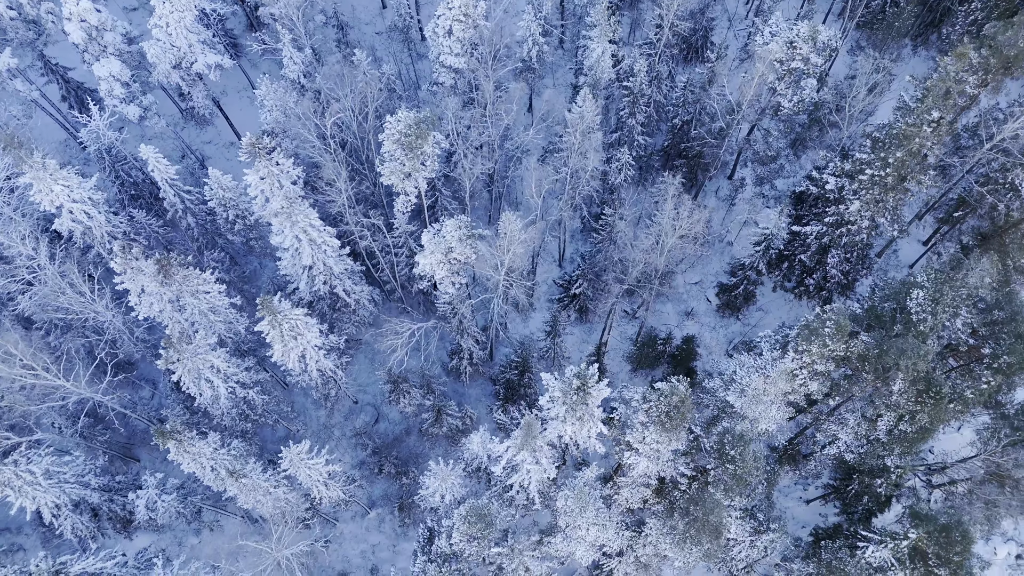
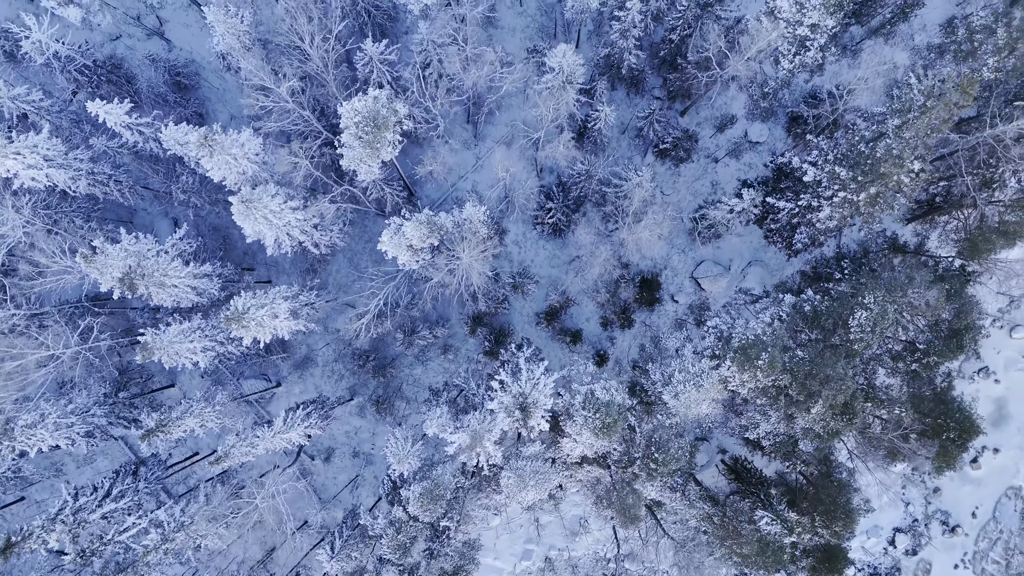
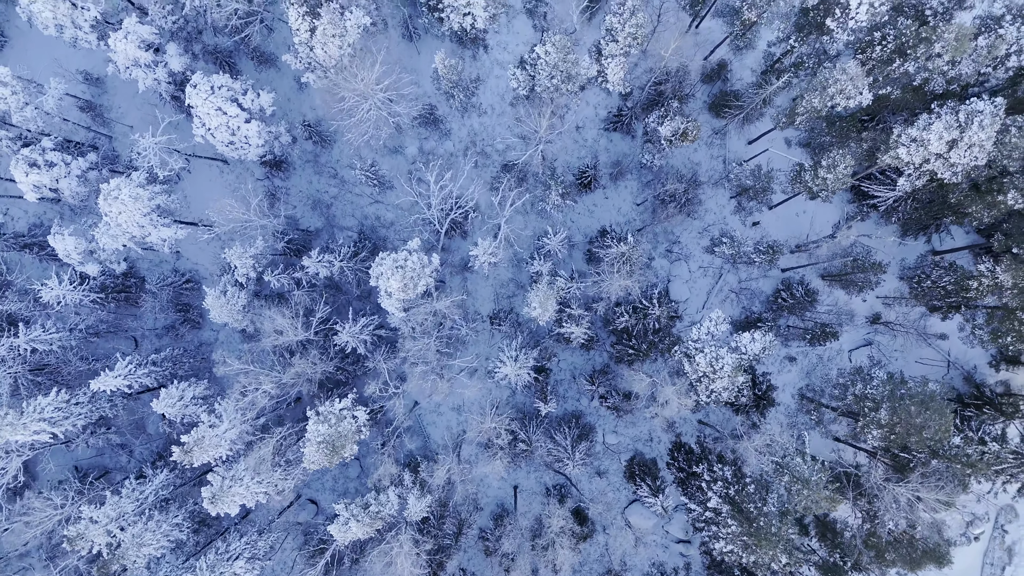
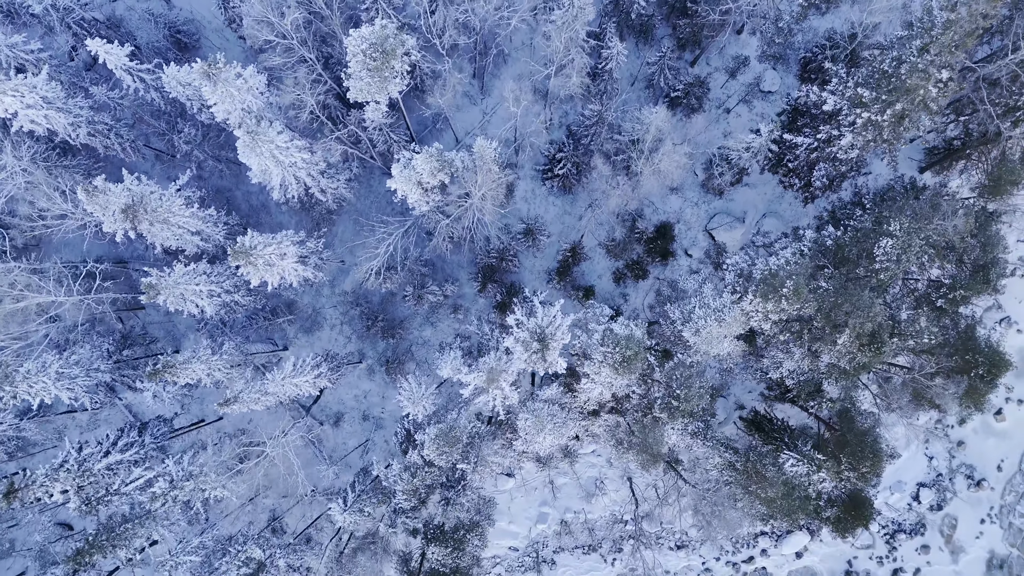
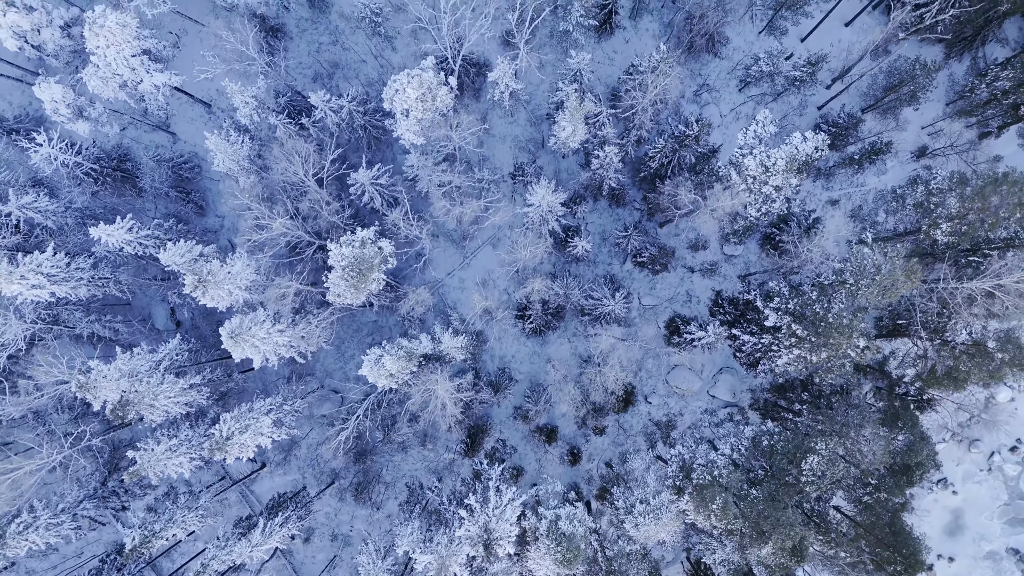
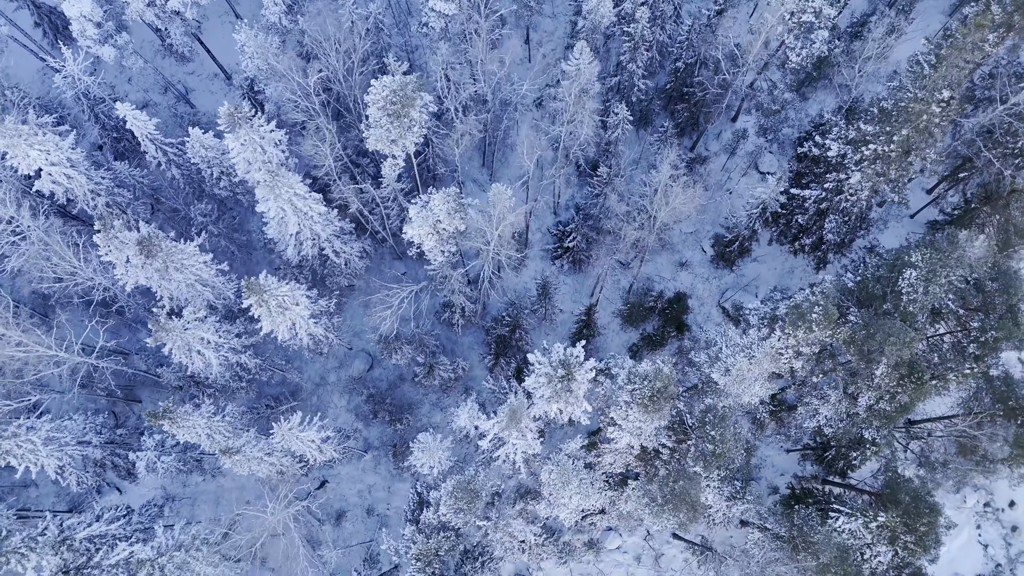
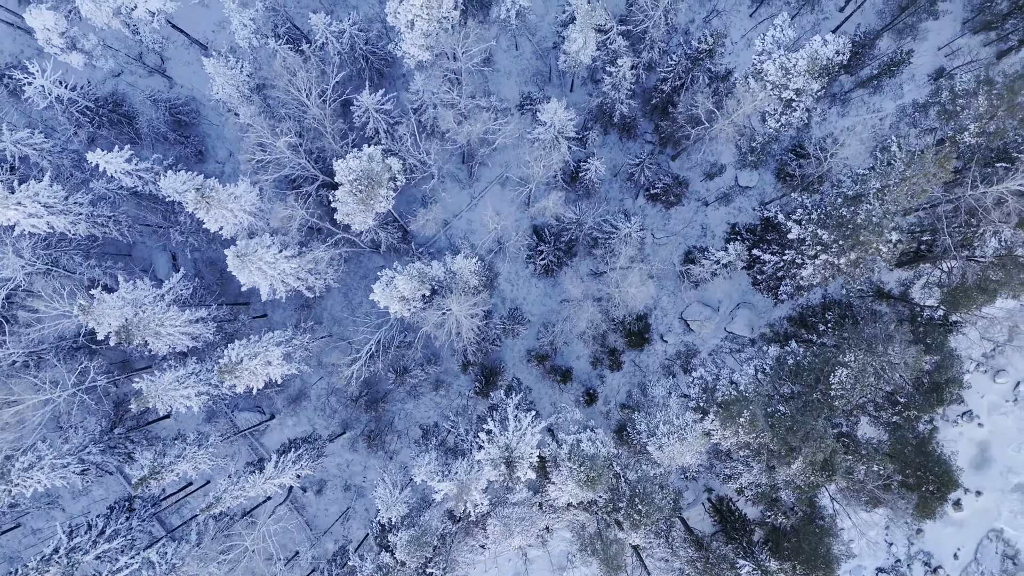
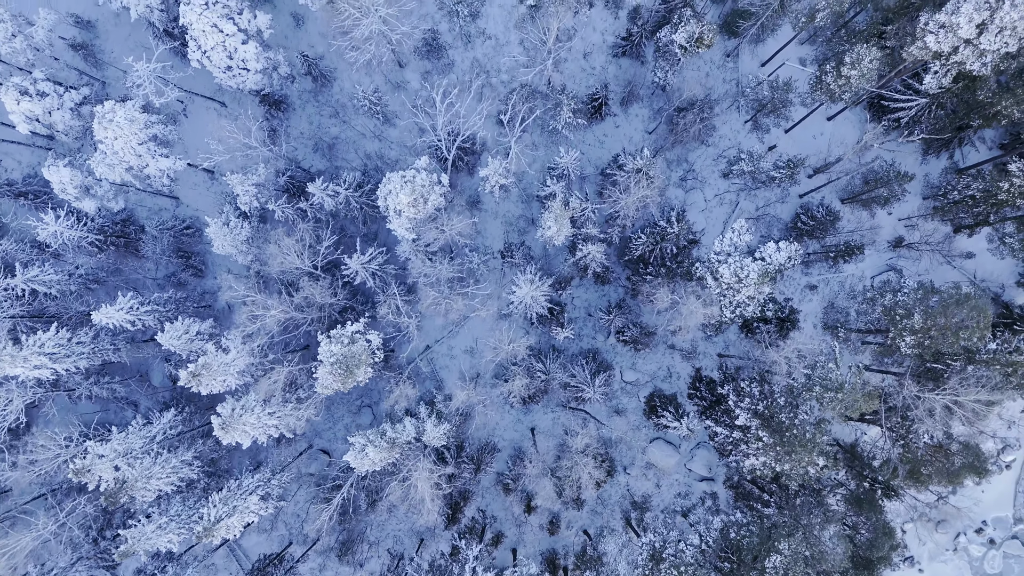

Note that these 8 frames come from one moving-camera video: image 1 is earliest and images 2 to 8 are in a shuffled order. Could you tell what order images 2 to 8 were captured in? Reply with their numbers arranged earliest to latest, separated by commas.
6, 4, 2, 7, 5, 8, 3
